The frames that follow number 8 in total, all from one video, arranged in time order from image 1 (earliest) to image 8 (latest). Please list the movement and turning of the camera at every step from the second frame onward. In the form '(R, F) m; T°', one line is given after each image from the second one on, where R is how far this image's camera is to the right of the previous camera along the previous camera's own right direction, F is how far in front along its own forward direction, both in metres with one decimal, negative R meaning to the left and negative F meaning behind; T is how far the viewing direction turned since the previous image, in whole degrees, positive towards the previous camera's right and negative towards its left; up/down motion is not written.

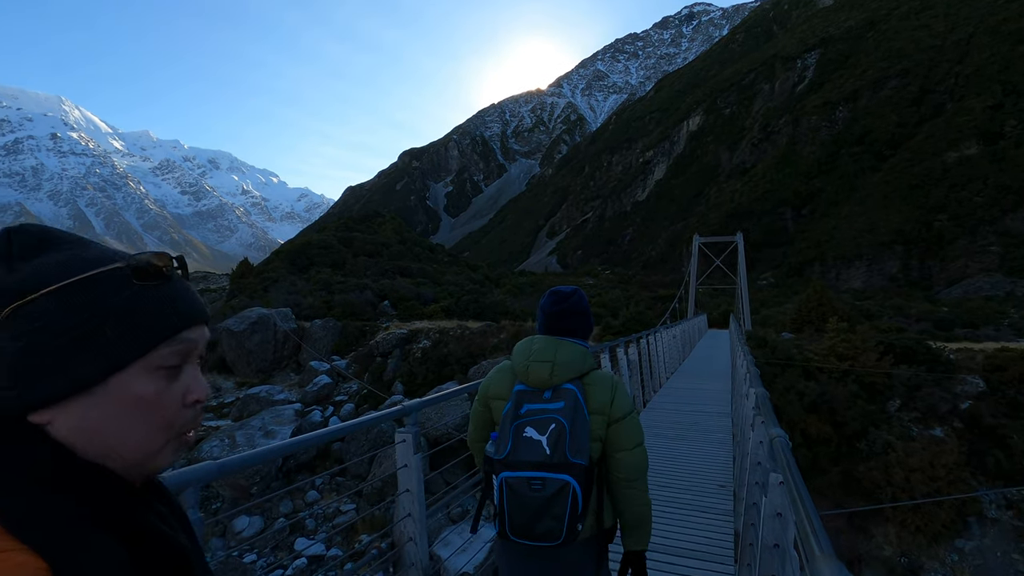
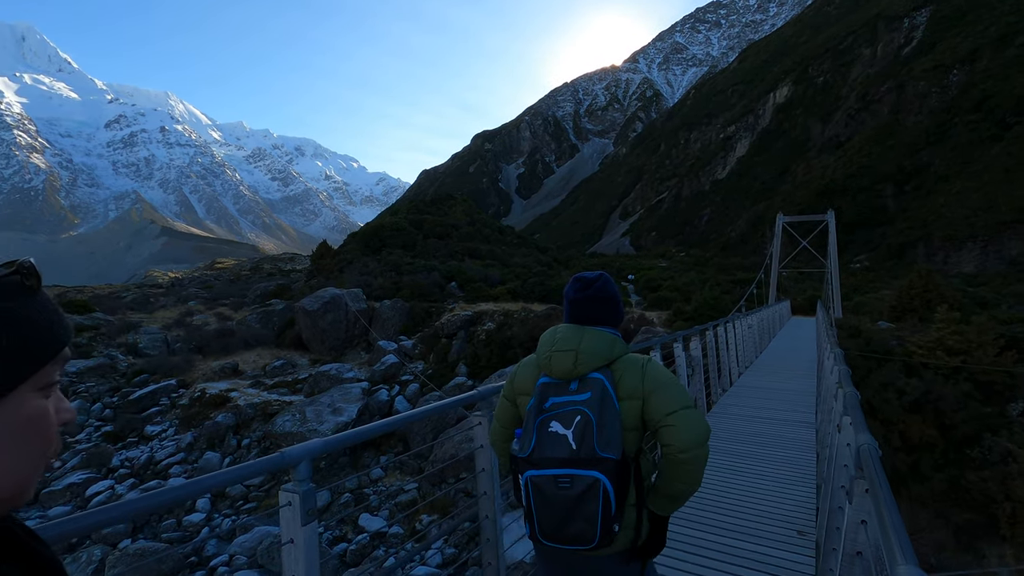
(+0.2, +0.5) m; -7°
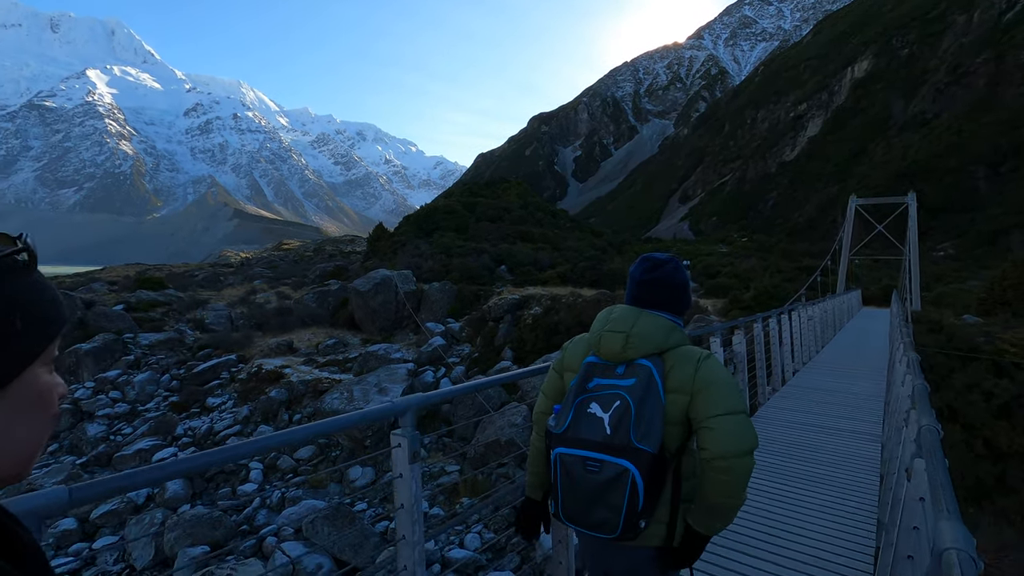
(+0.2, +0.4) m; -6°
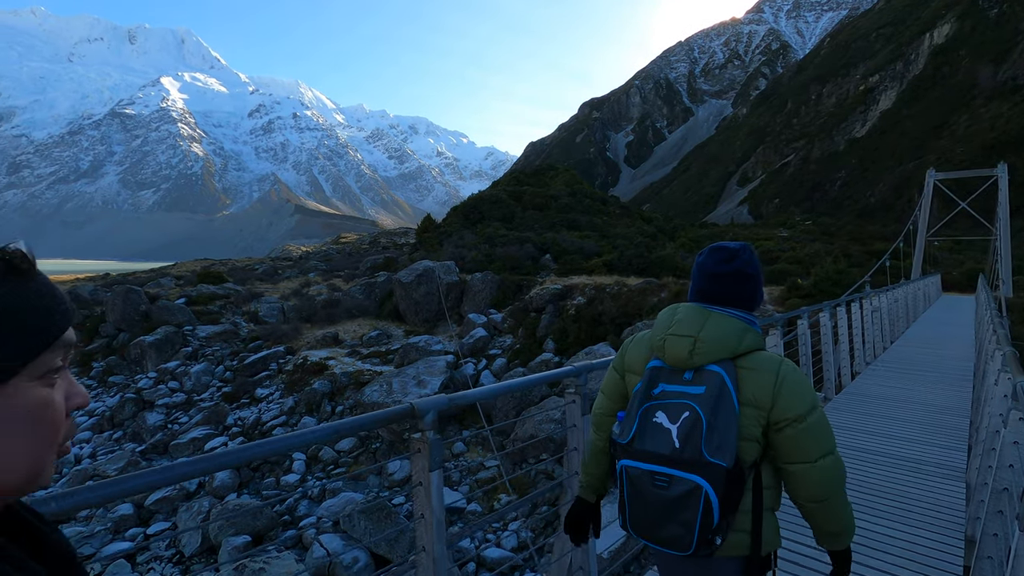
(+0.4, +0.5) m; -6°
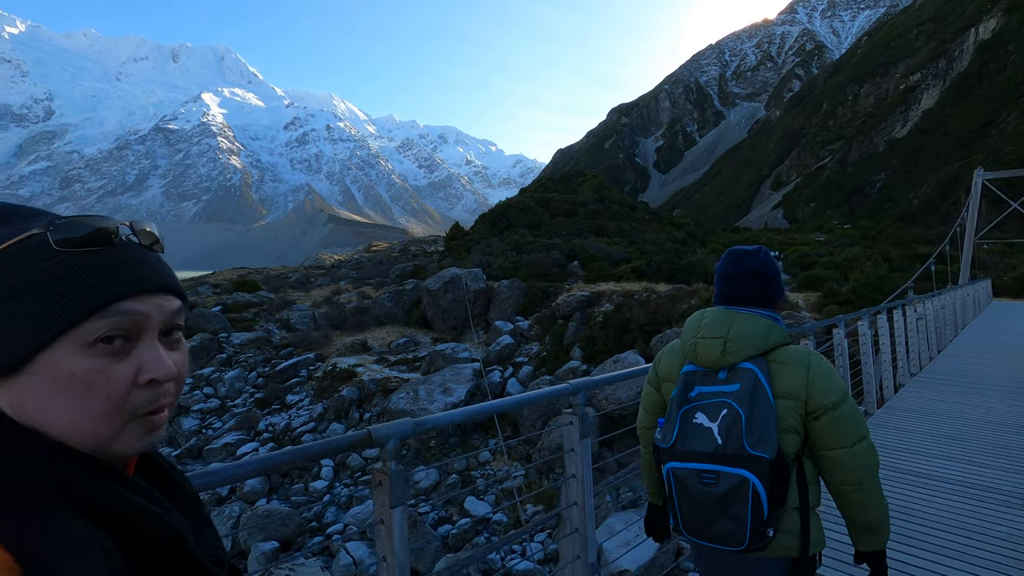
(+0.1, +0.1) m; -3°
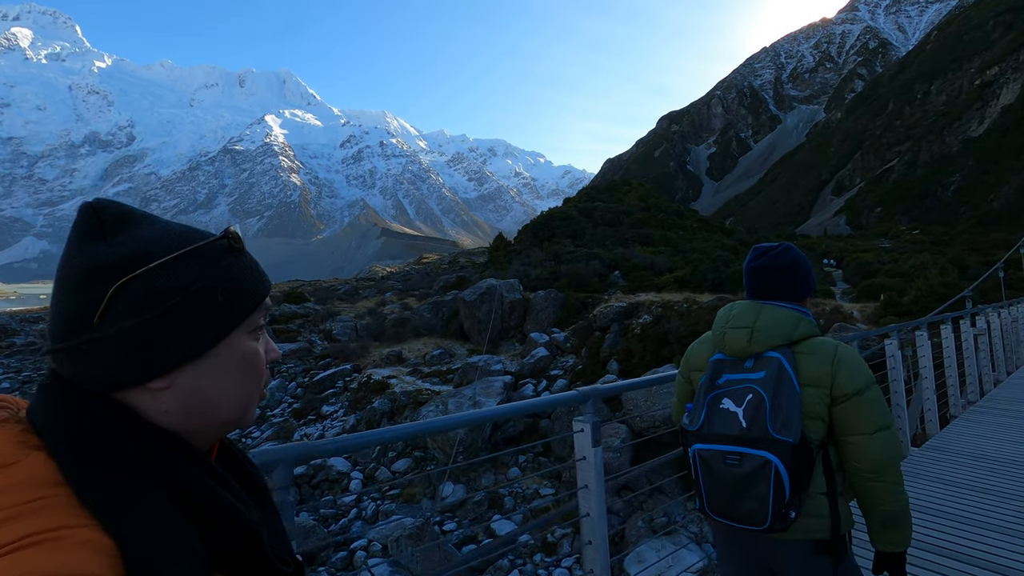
(+0.5, +0.5) m; -5°
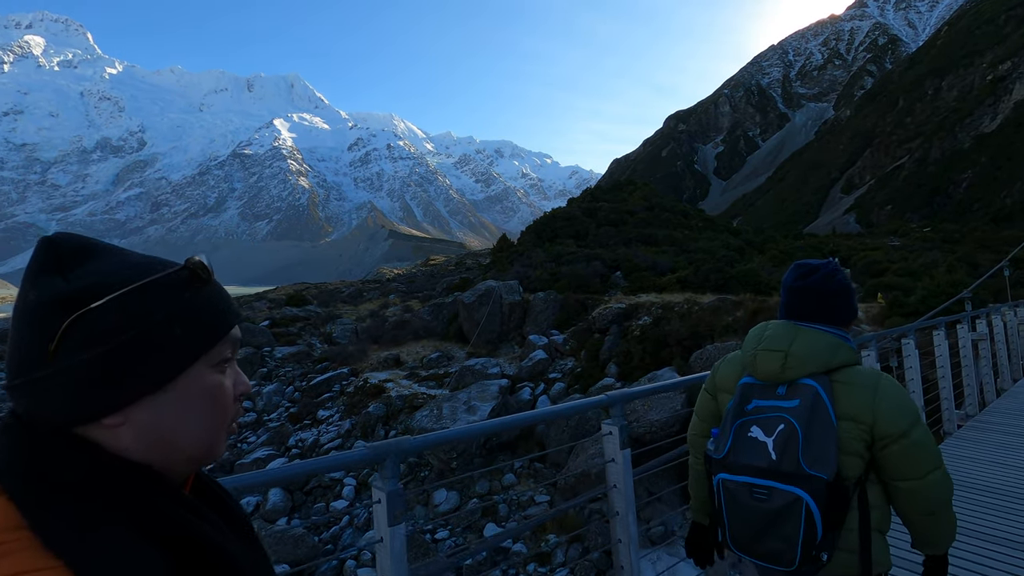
(+0.3, +0.3) m; -1°
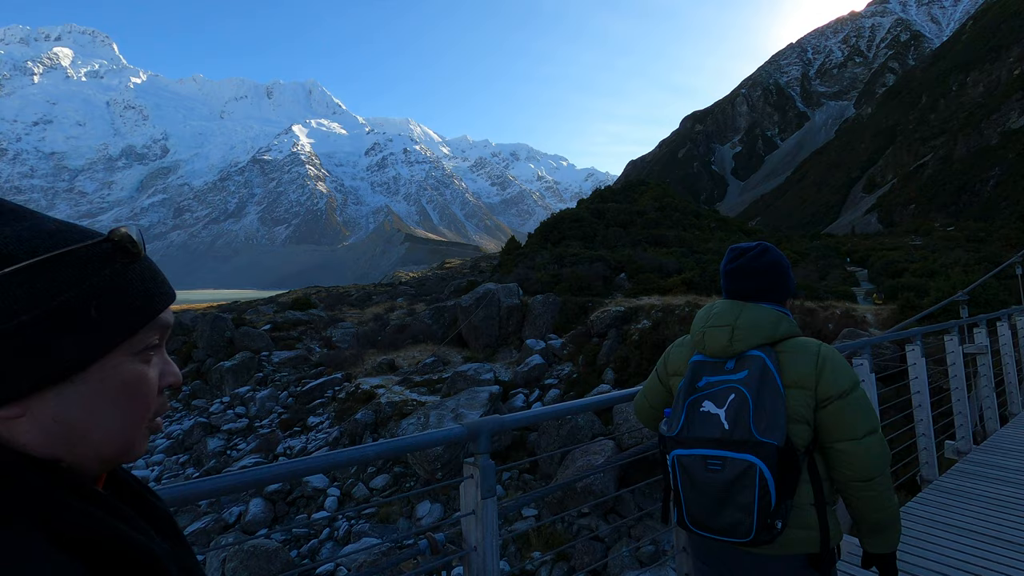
(+0.7, +0.7) m; -2°
